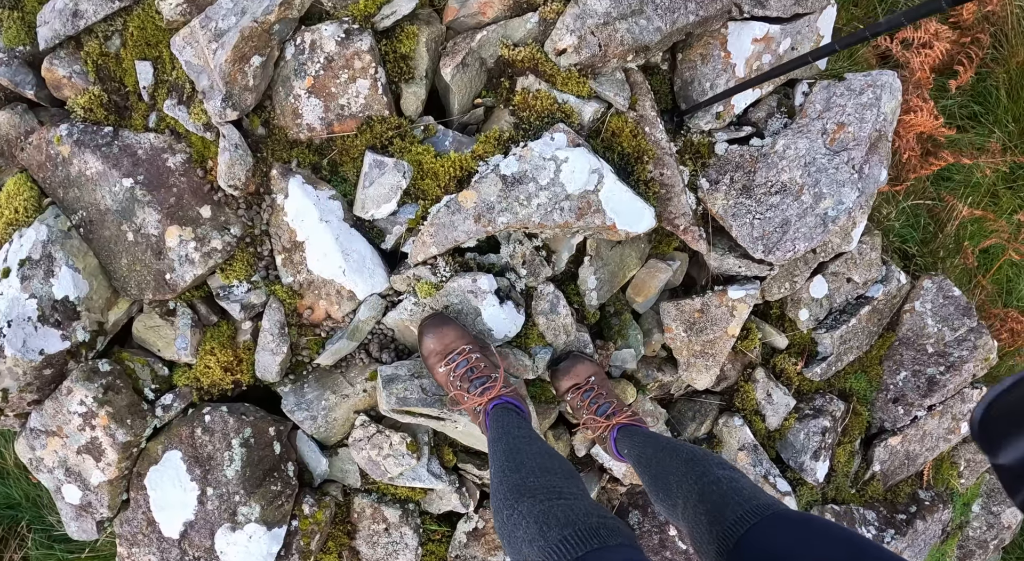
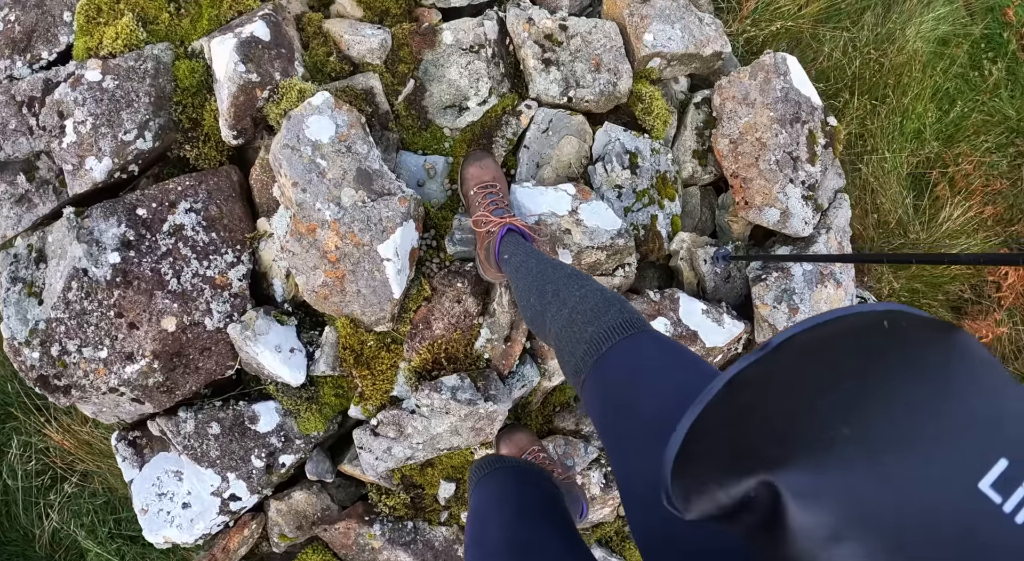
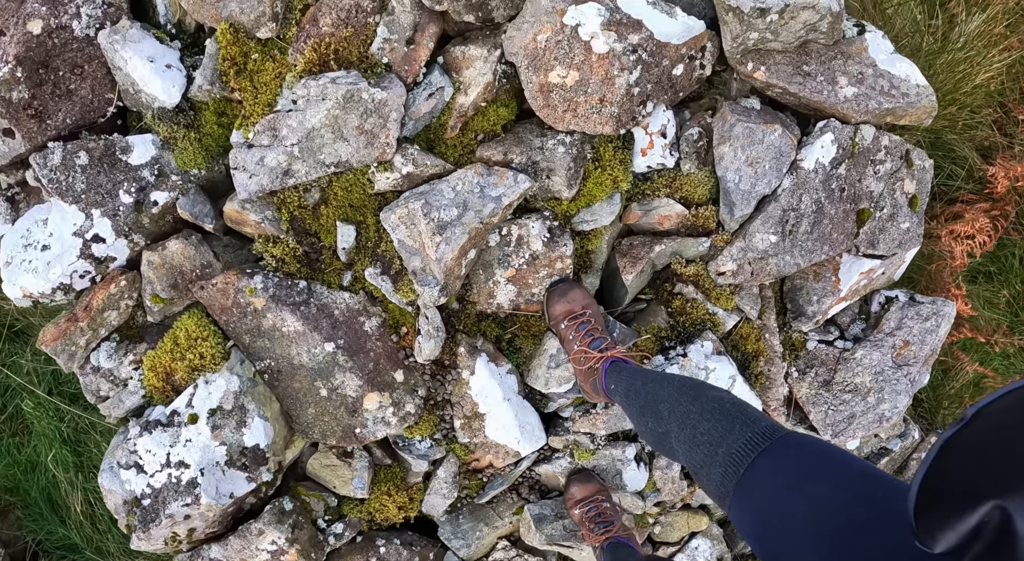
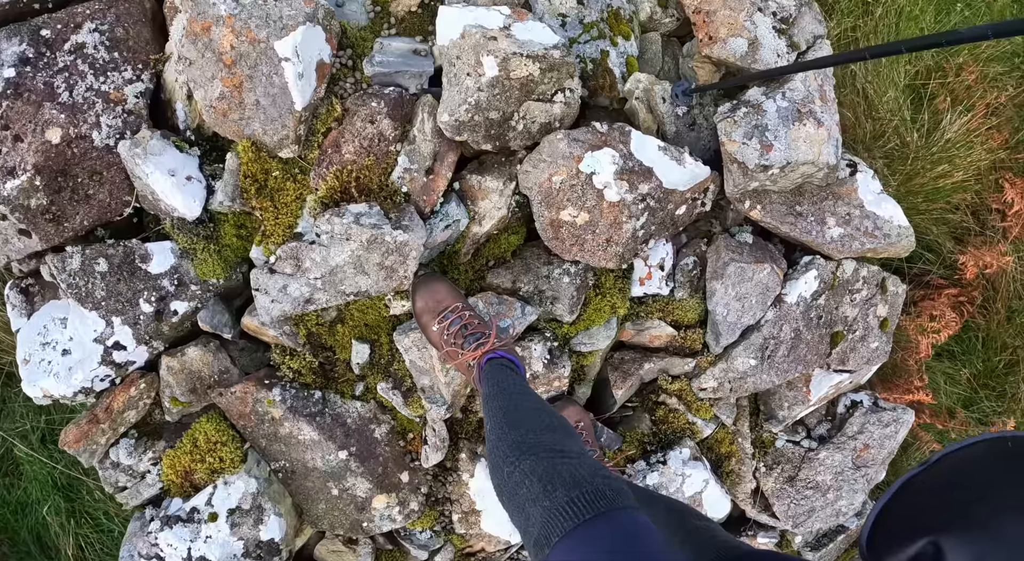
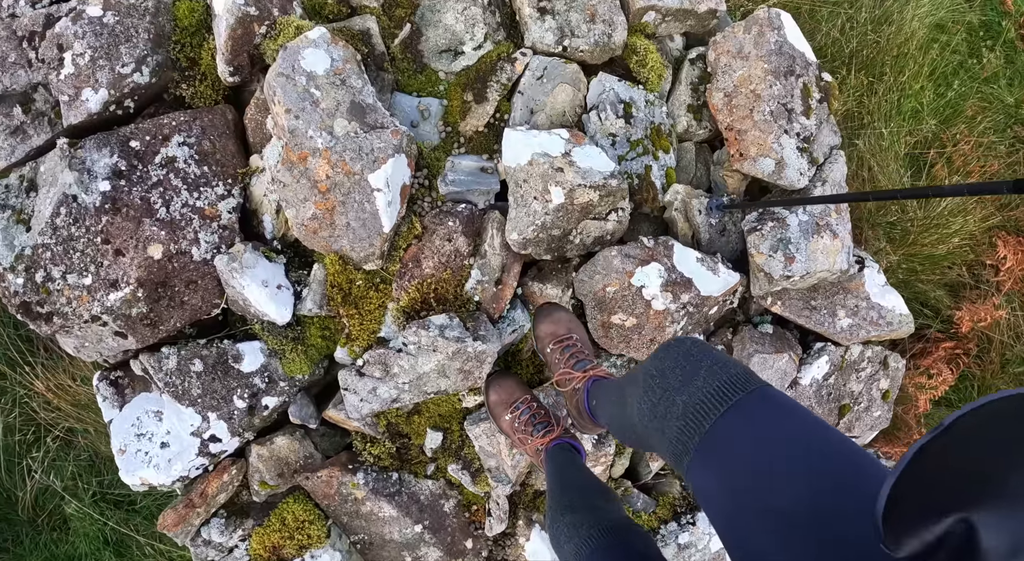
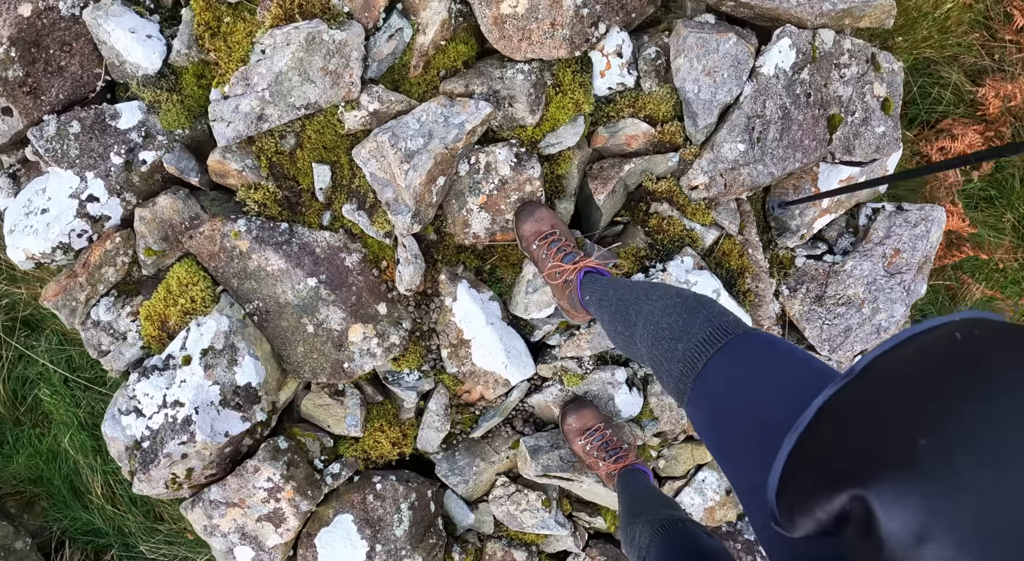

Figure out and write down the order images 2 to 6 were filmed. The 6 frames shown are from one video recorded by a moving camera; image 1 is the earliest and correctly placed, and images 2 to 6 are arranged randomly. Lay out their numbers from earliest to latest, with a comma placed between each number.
6, 3, 4, 5, 2
